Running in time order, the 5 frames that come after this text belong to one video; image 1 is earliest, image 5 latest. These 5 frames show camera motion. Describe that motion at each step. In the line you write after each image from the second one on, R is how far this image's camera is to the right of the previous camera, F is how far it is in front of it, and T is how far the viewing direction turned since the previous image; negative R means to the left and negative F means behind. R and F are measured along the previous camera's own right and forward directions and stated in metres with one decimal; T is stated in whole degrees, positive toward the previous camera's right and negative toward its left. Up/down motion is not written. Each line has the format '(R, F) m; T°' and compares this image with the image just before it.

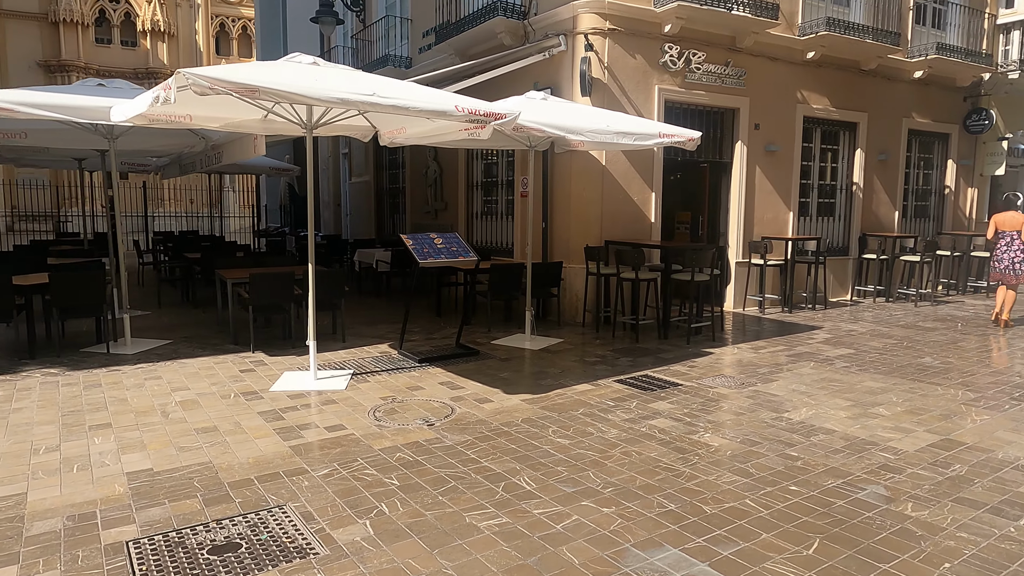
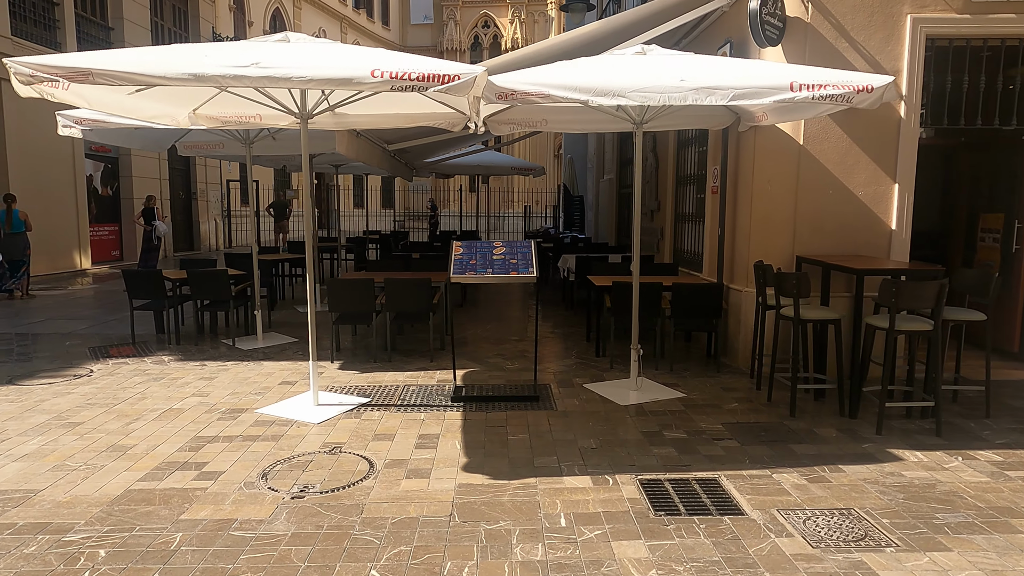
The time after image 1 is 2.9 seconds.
(+2.3, +2.4) m; -32°
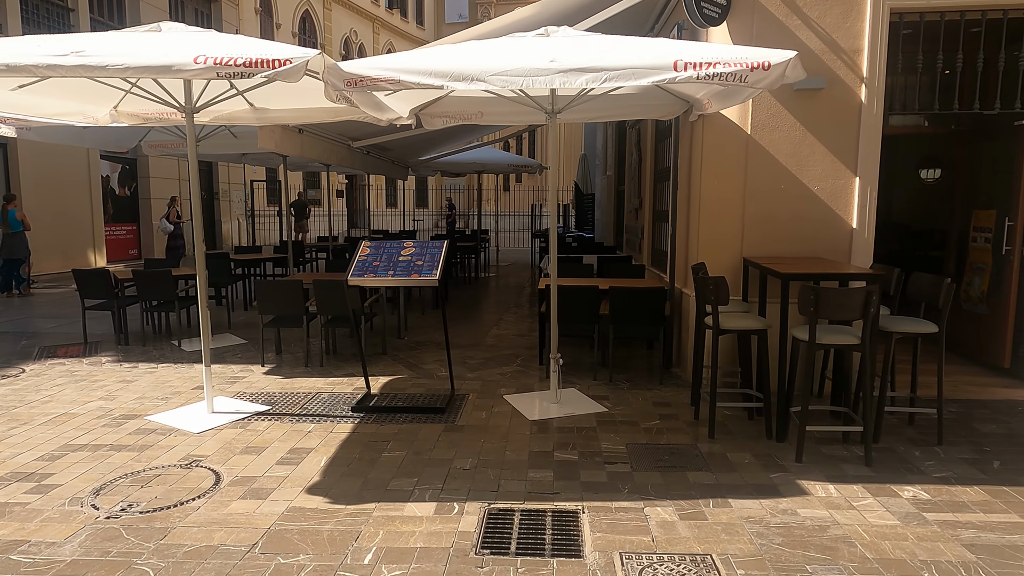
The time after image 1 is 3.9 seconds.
(+1.1, +0.4) m; -5°
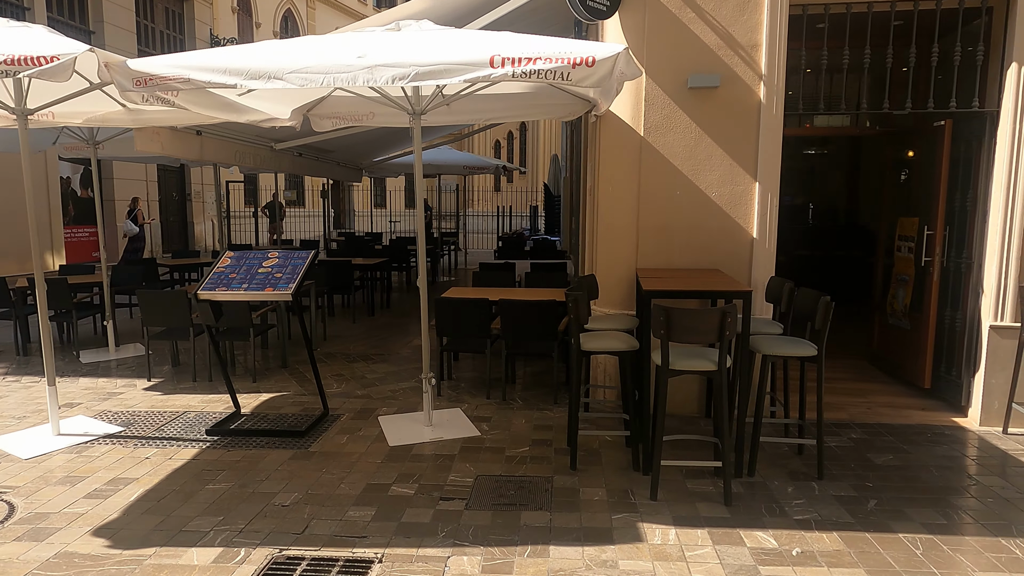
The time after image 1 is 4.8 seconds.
(+1.0, +0.4) m; -1°
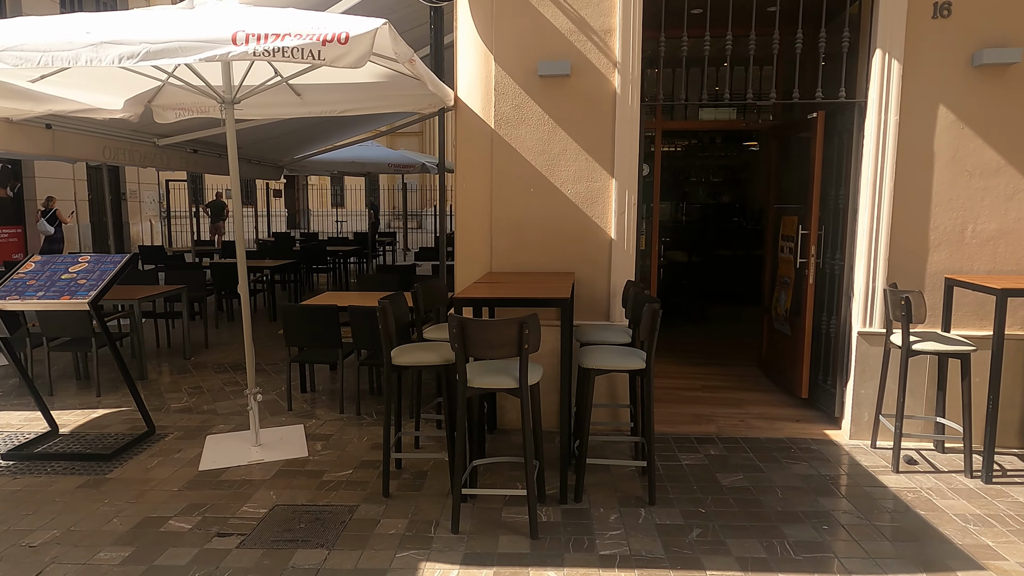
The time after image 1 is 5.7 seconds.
(+1.0, +0.4) m; +2°
